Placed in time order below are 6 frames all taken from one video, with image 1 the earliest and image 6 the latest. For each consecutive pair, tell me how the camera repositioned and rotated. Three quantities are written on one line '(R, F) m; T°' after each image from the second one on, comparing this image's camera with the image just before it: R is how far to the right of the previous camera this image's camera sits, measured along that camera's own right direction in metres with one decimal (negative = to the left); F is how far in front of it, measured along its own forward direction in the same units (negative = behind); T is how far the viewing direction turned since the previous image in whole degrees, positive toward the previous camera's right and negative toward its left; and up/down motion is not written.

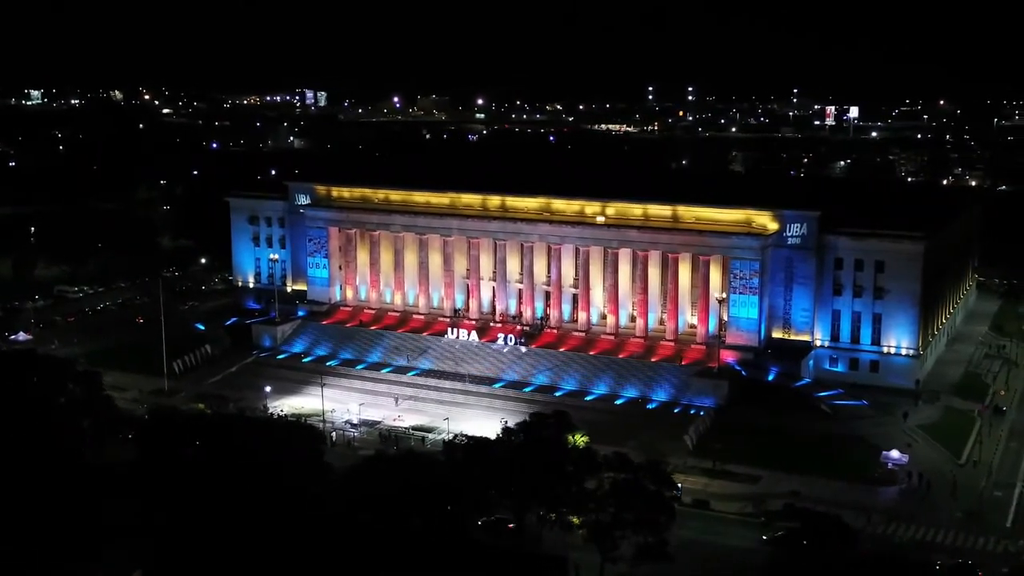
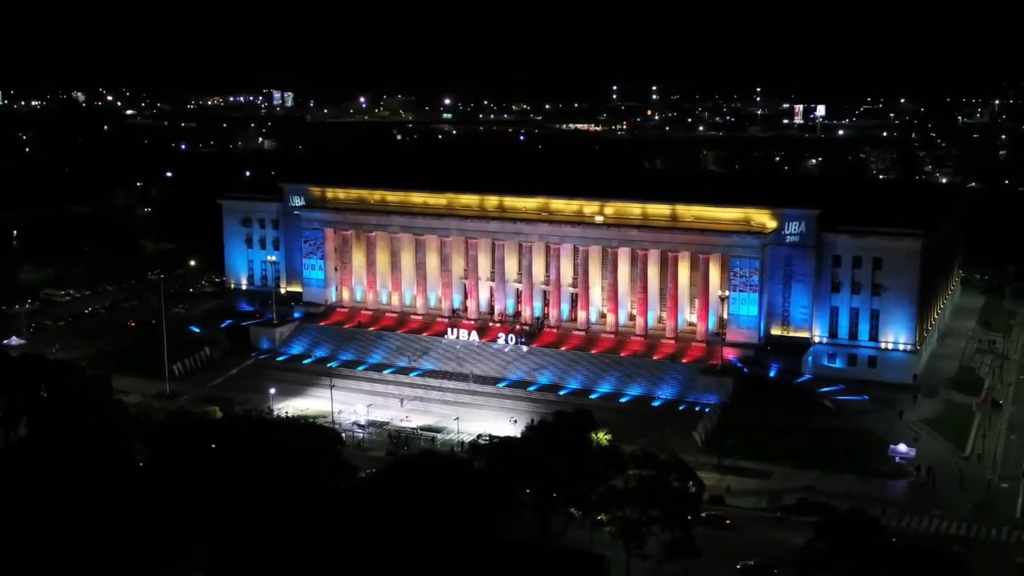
(-1.8, -0.2) m; +2°
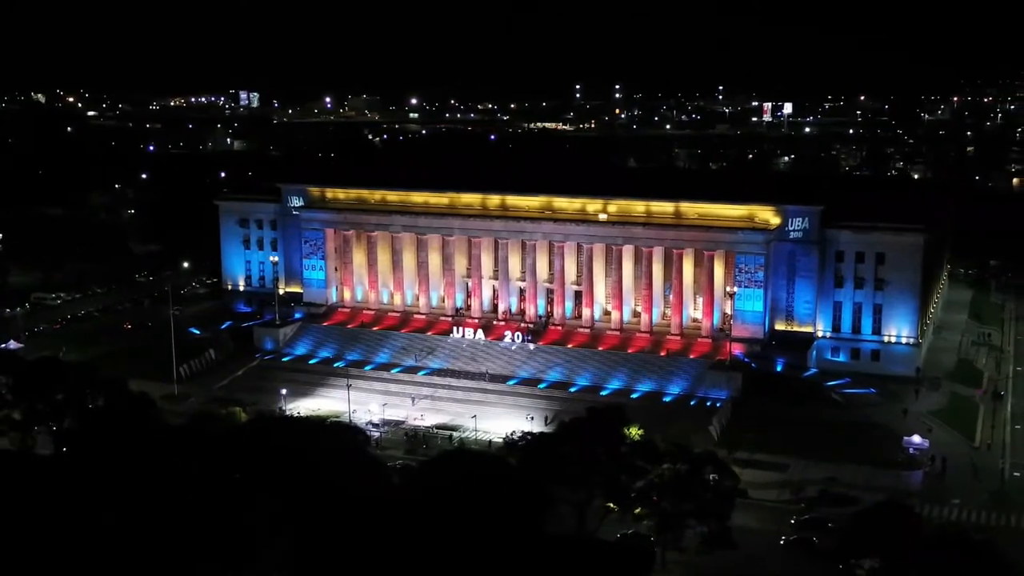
(-2.2, -0.3) m; +2°
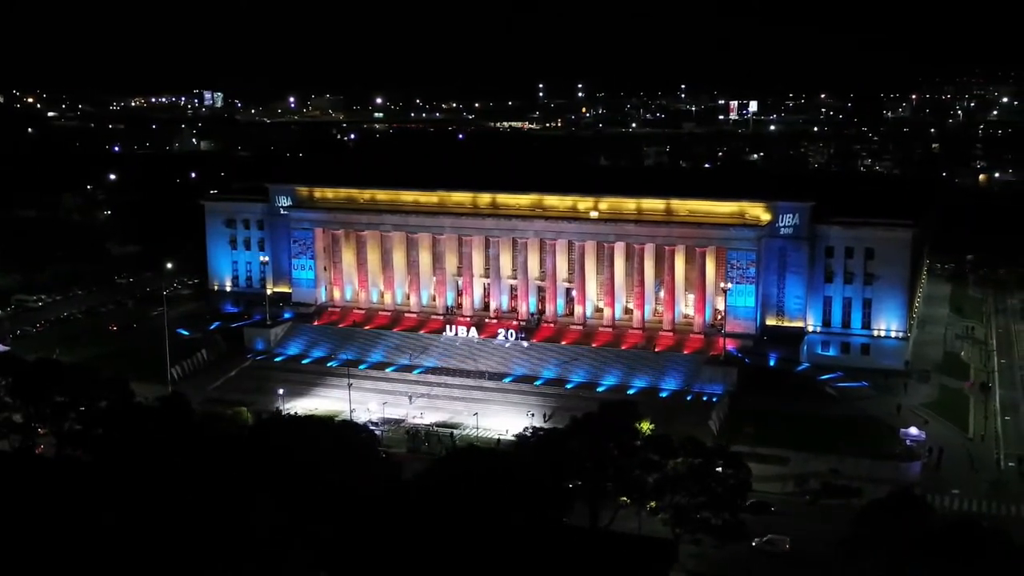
(-1.5, -0.2) m; +2°
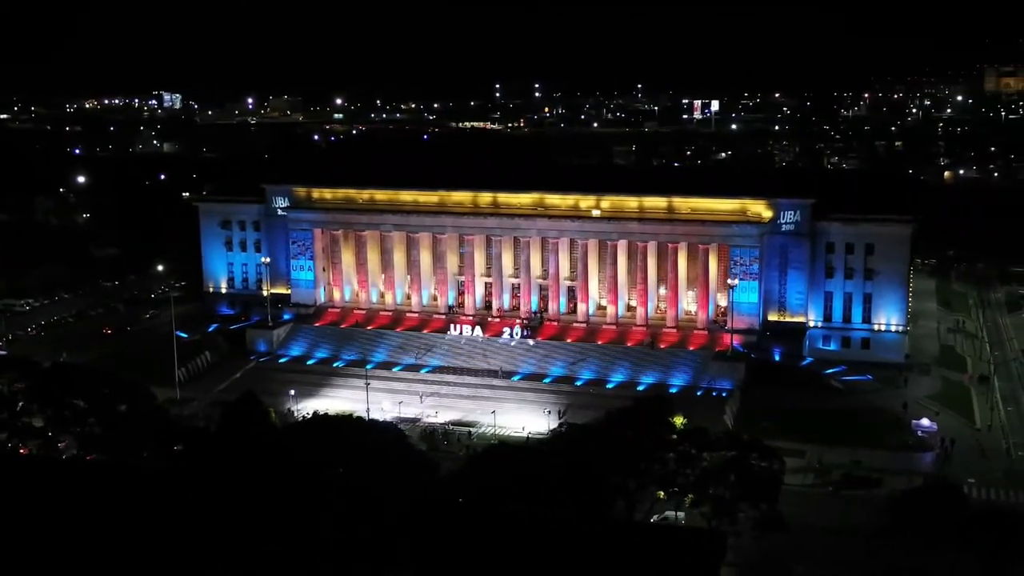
(-2.5, -0.3) m; +2°
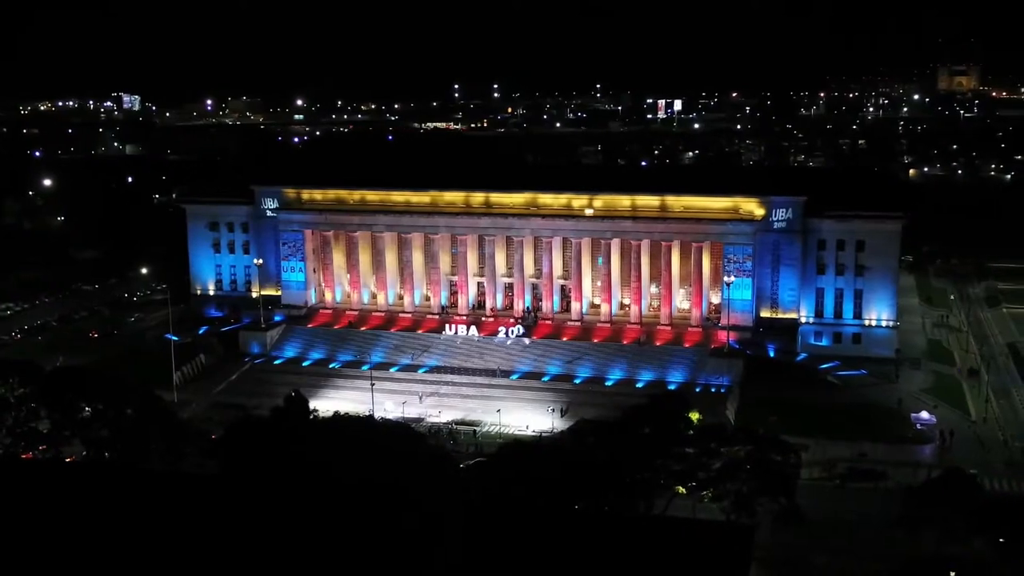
(-1.9, -0.2) m; +2°
